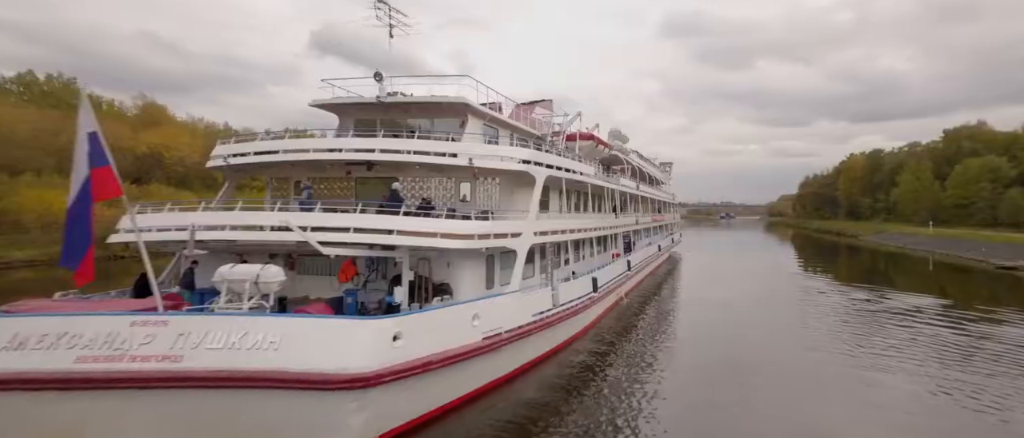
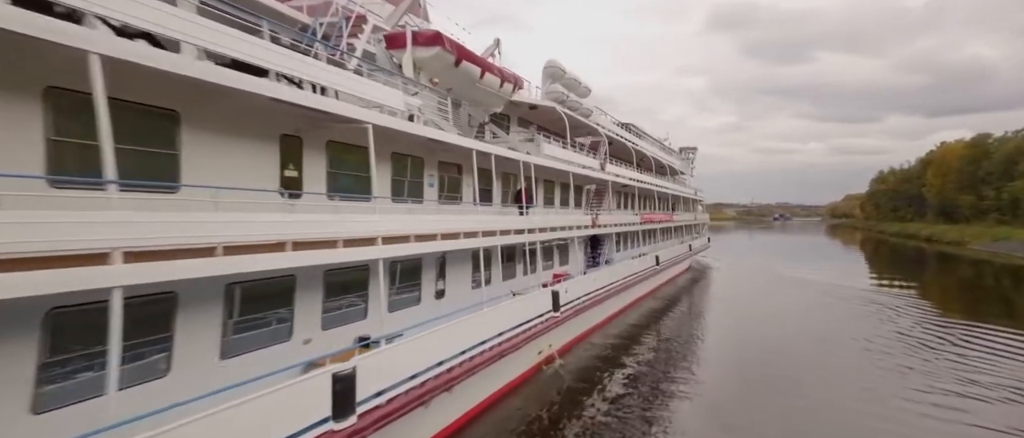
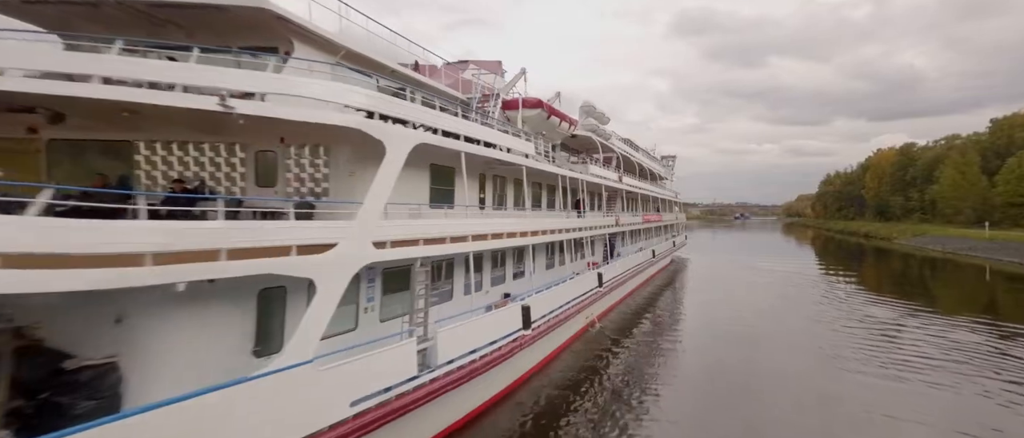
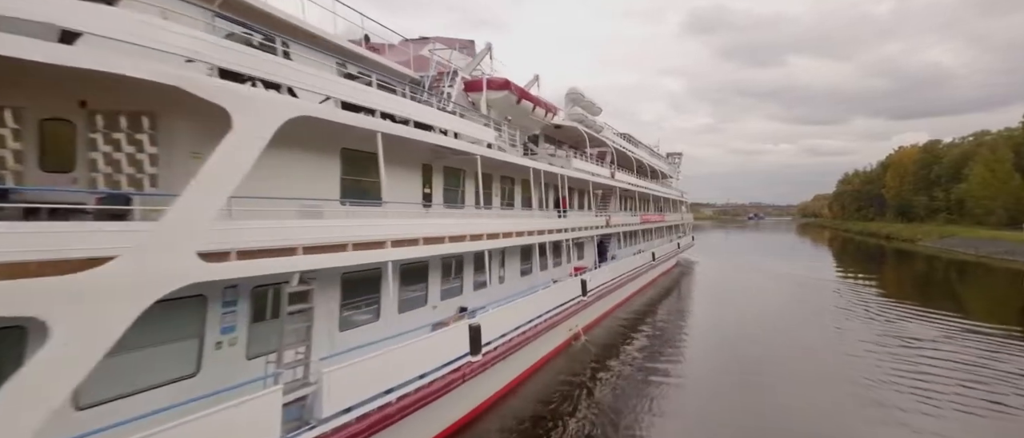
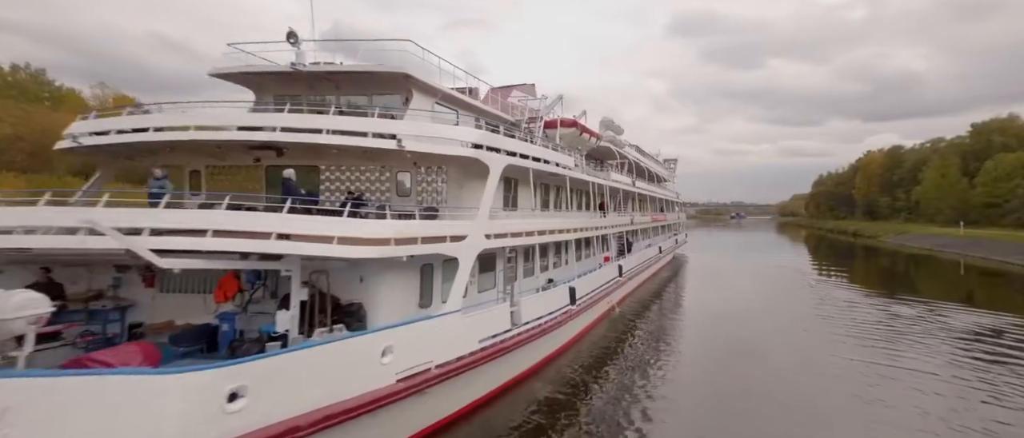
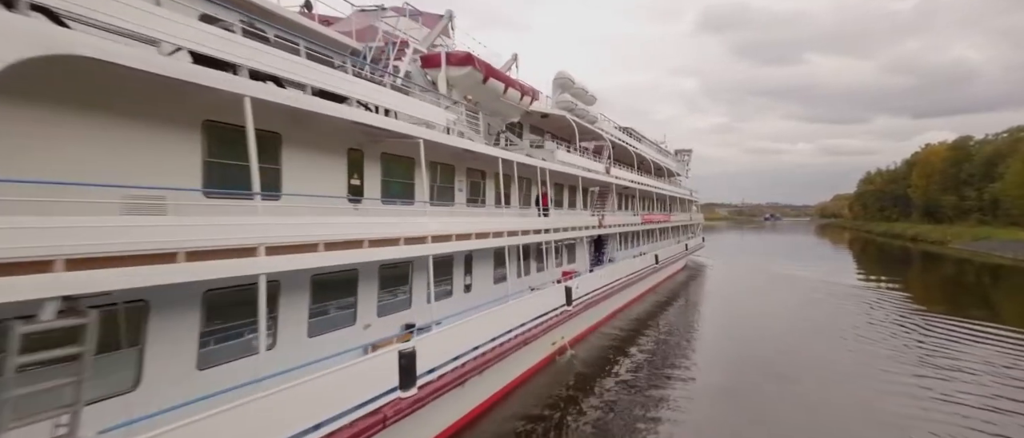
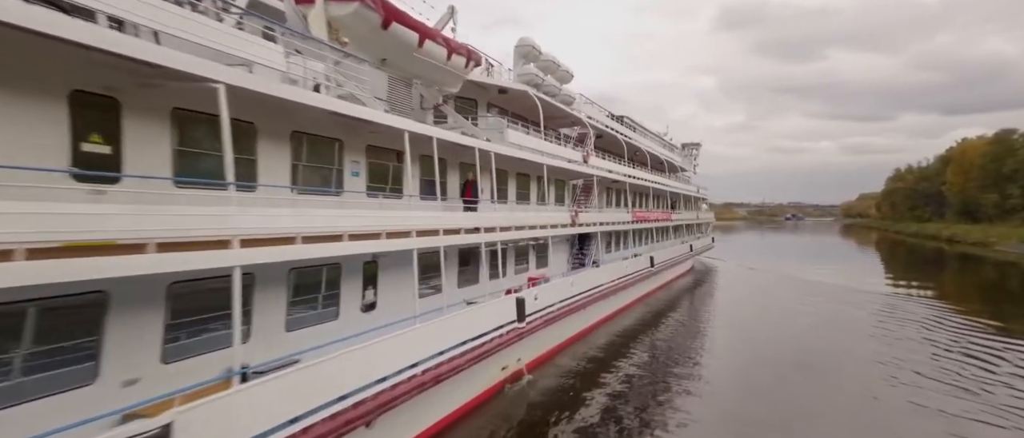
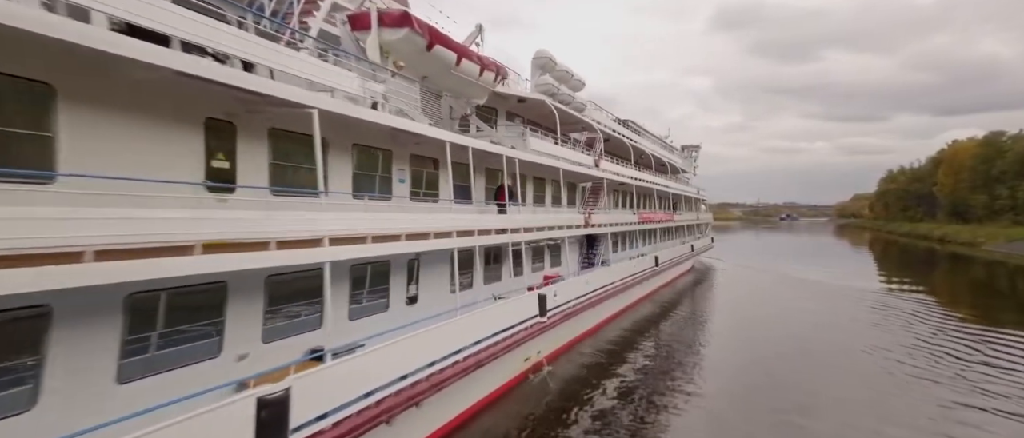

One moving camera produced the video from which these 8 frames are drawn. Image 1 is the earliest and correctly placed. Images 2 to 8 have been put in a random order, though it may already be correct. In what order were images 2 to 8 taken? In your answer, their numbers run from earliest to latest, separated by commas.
5, 3, 4, 6, 2, 8, 7
